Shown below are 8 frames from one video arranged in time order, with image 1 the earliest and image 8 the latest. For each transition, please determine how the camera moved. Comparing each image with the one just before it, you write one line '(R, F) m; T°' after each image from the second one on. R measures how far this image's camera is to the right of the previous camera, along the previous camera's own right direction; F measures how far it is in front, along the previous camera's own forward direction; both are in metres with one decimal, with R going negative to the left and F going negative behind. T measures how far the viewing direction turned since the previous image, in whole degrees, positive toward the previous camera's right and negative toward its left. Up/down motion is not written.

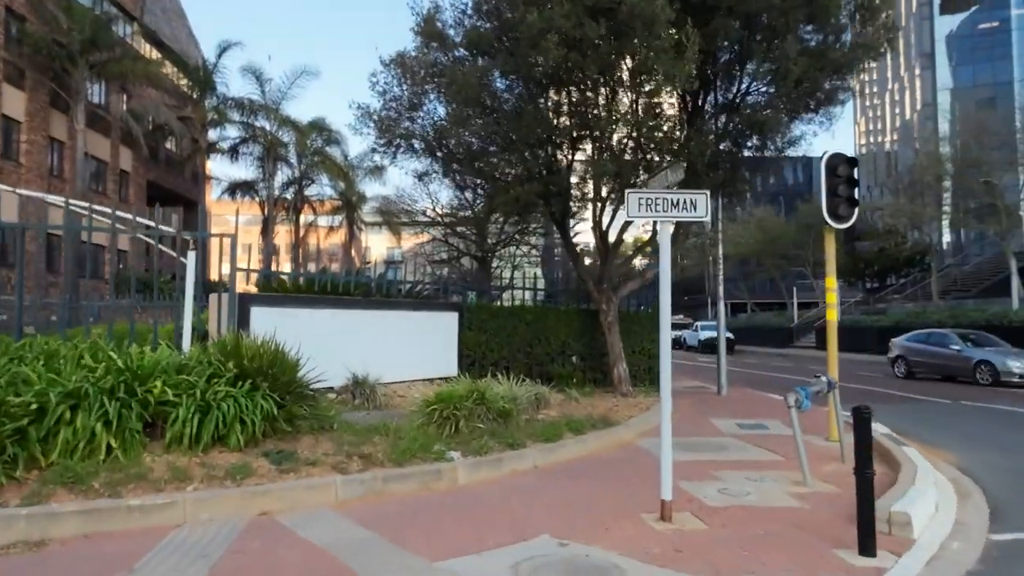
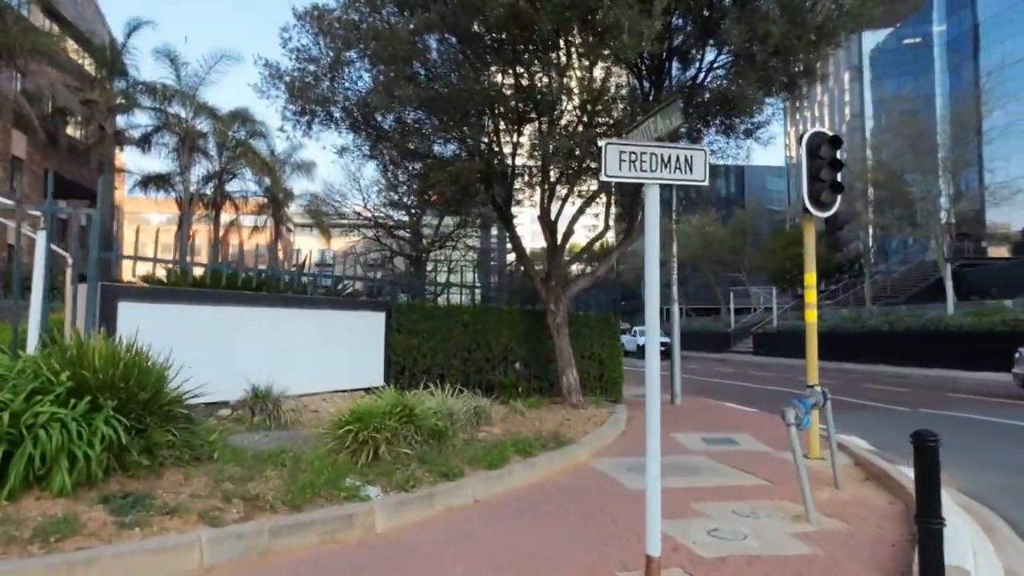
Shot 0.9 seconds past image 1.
(0.0, +1.6) m; +5°
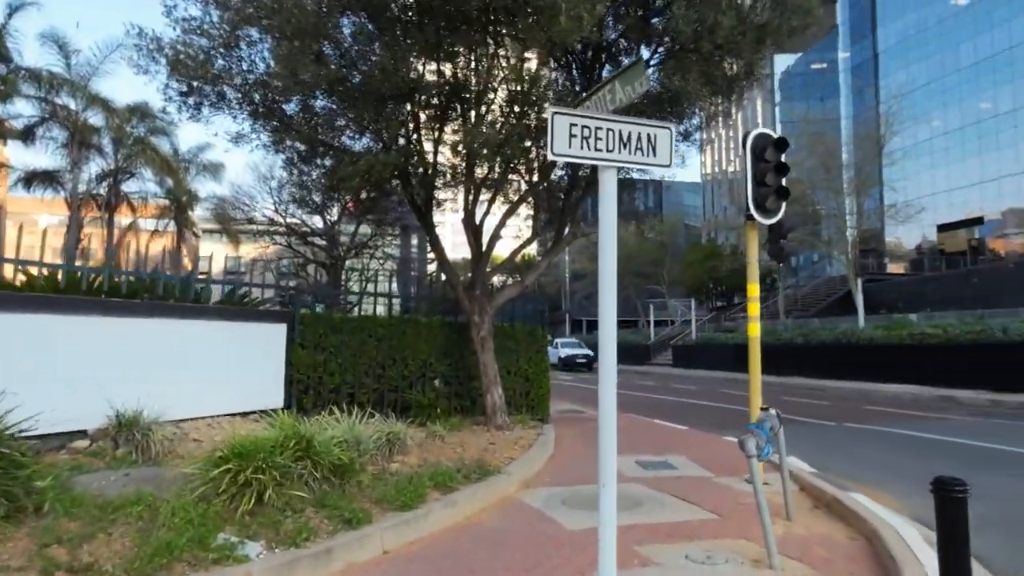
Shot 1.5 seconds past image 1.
(0.0, +1.0) m; +6°
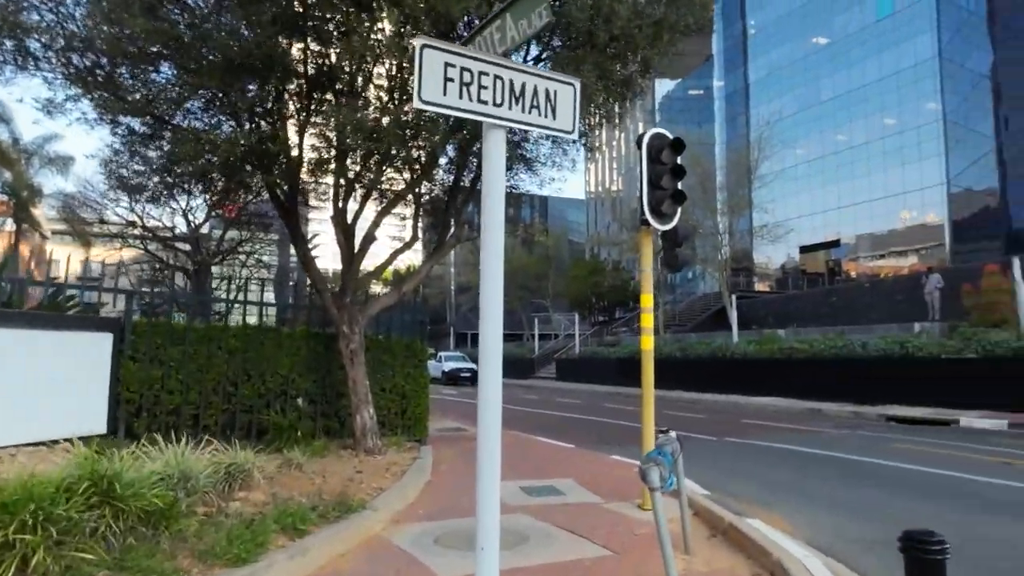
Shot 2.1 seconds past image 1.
(+0.1, +0.9) m; +9°
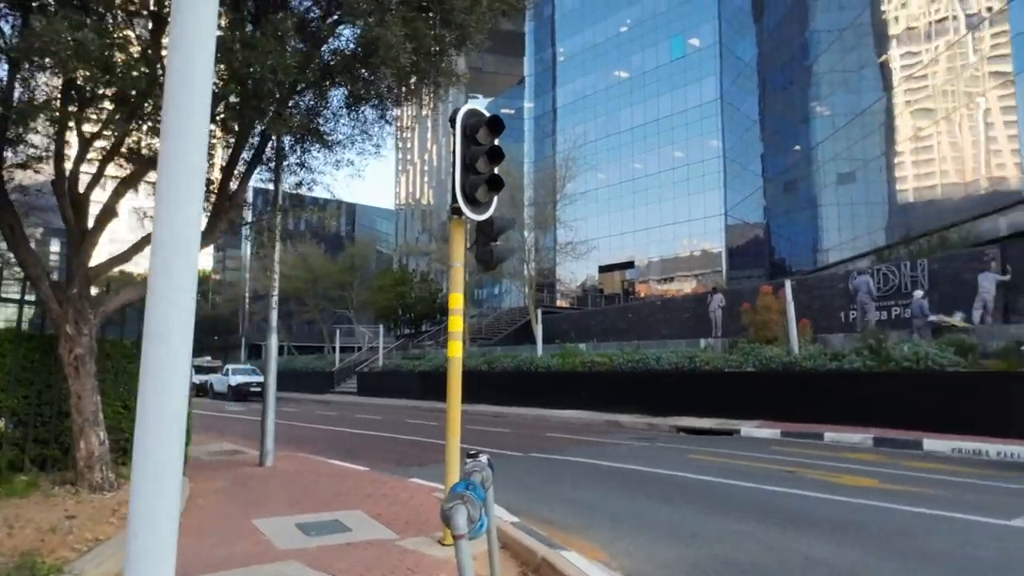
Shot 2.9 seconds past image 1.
(+0.2, +1.2) m; +15°
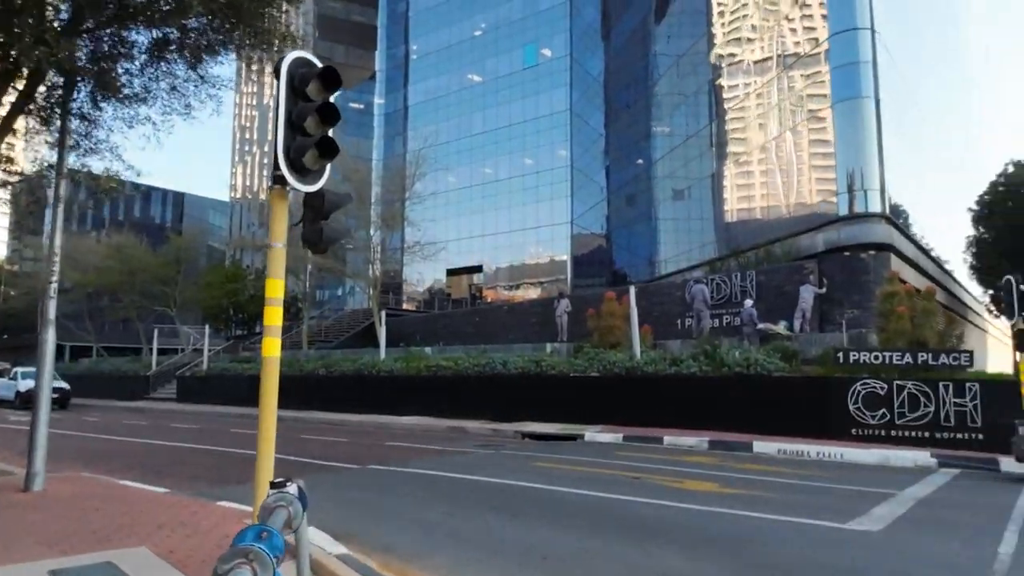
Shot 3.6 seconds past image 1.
(+0.1, +1.0) m; +12°
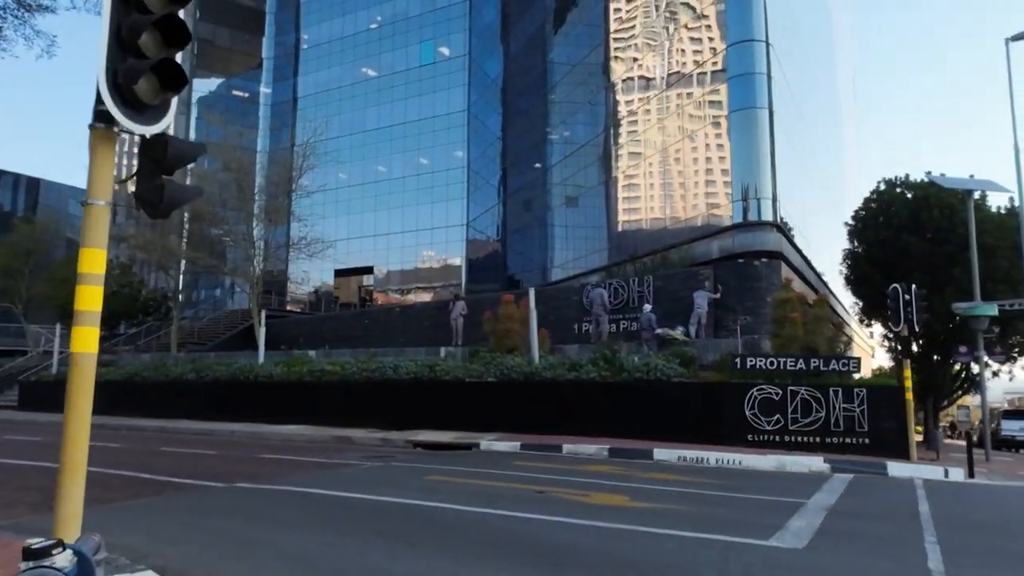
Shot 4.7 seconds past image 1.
(-0.1, +1.1) m; +9°
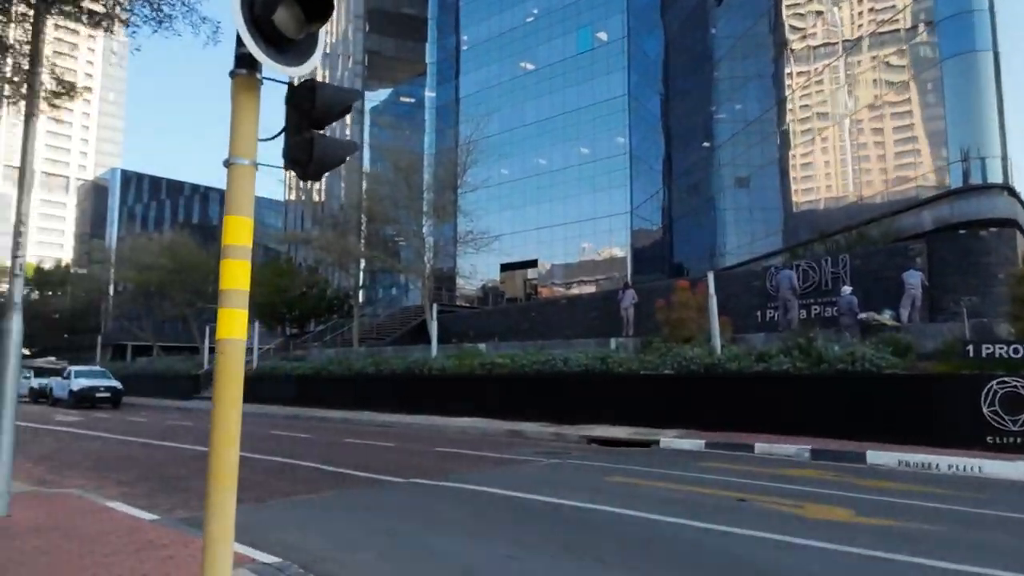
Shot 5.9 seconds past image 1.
(-0.3, +1.0) m; -13°
